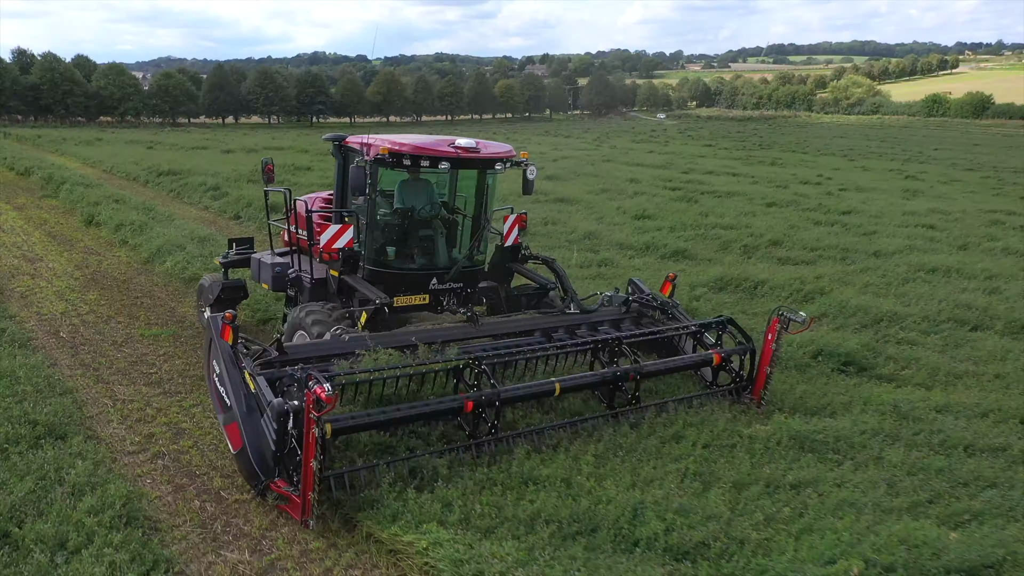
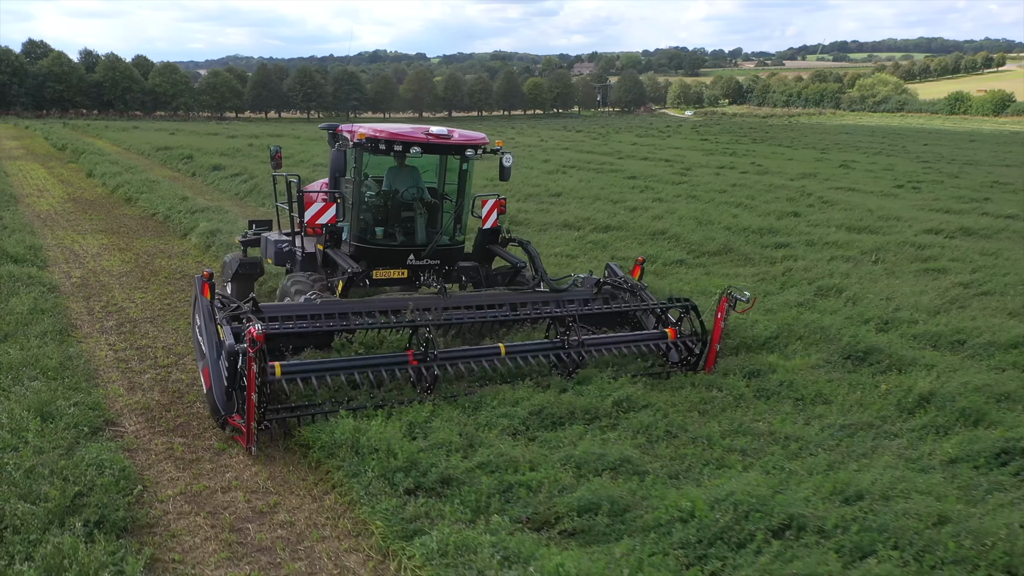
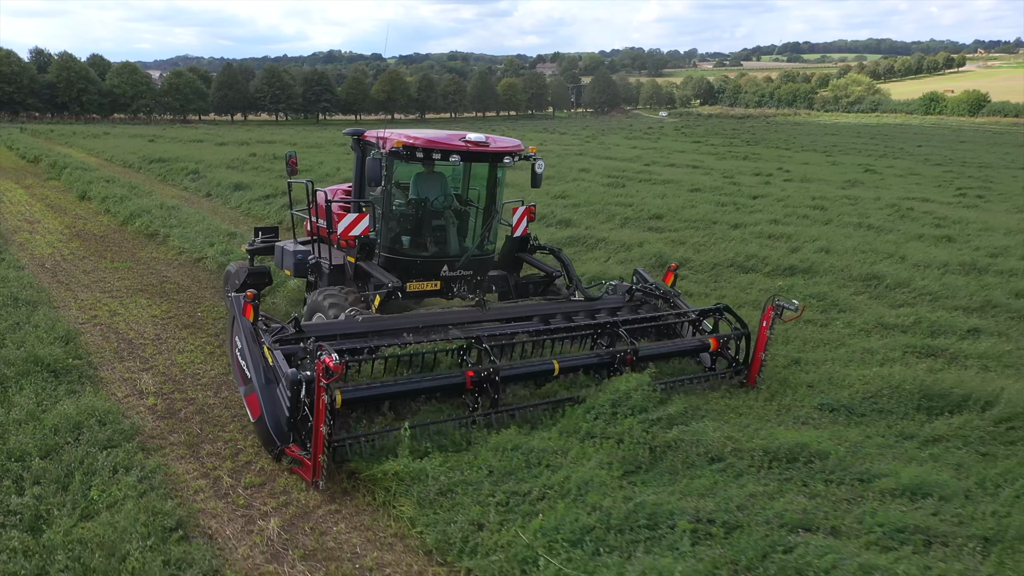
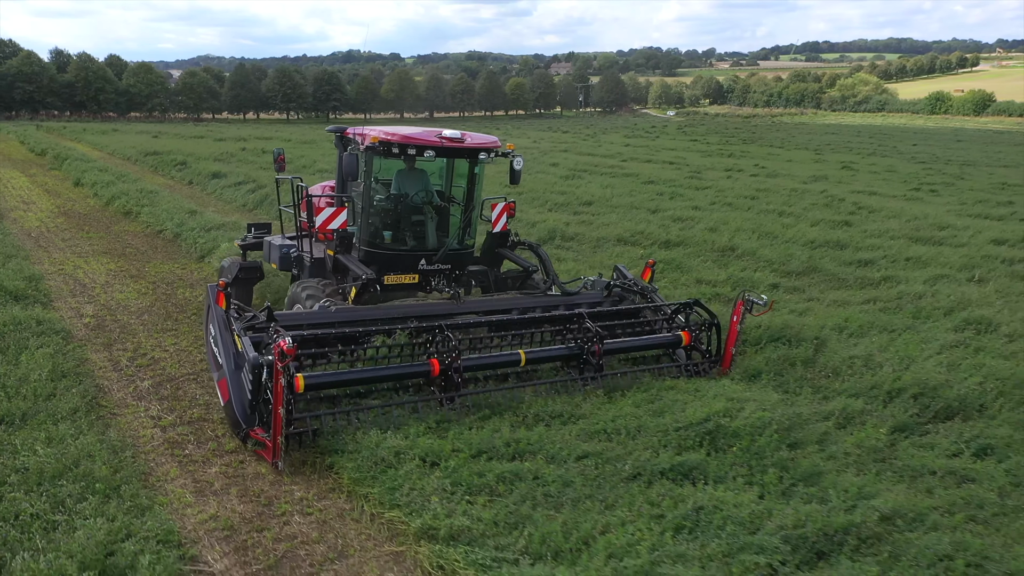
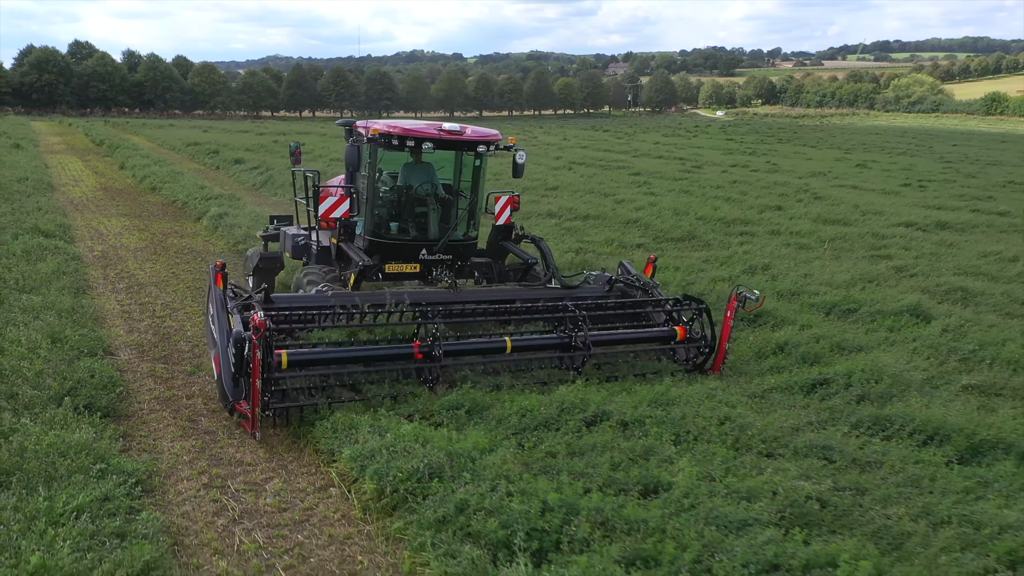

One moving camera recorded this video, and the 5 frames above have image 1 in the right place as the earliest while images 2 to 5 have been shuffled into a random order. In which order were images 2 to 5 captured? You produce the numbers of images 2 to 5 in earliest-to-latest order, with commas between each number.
3, 4, 2, 5
